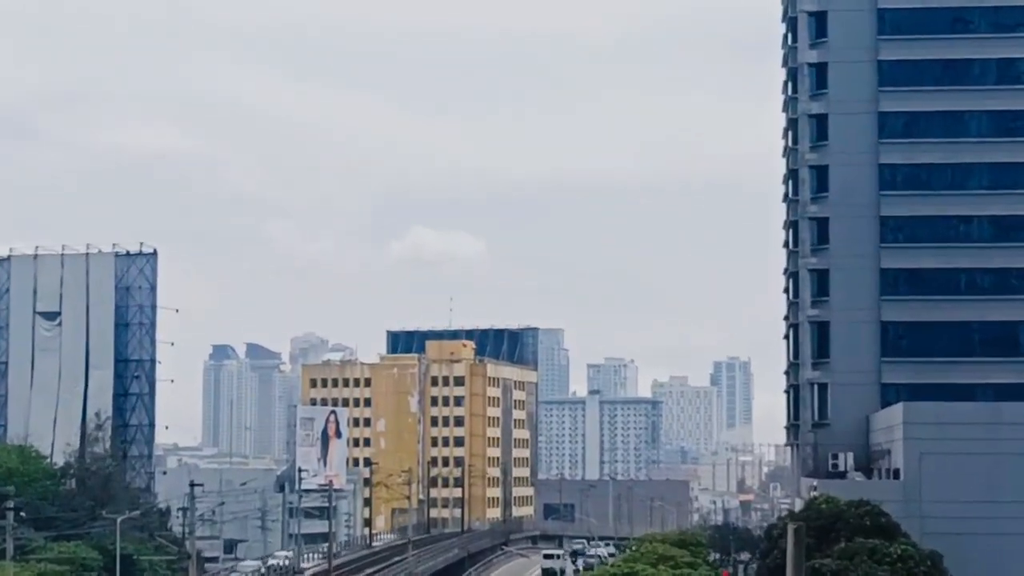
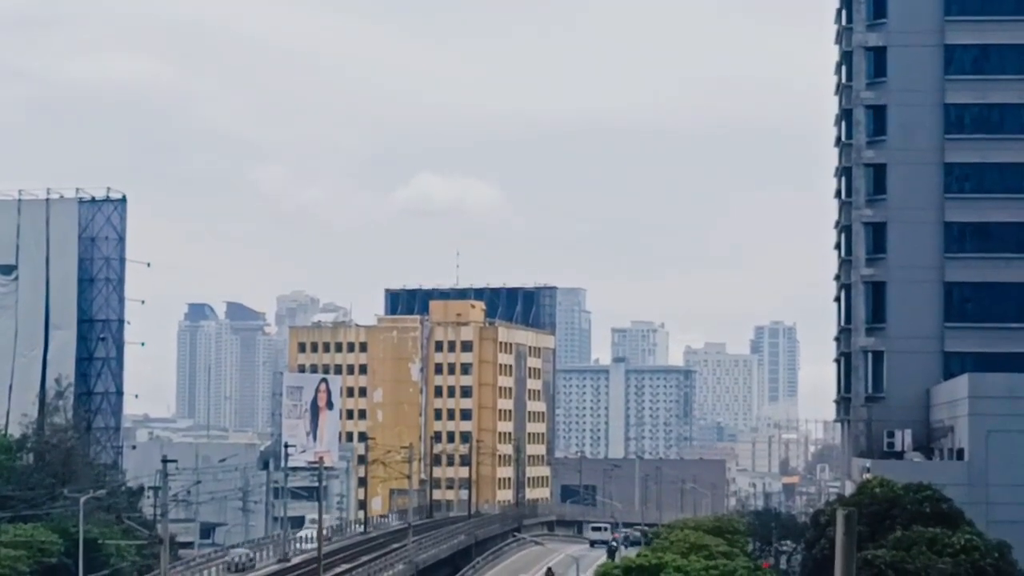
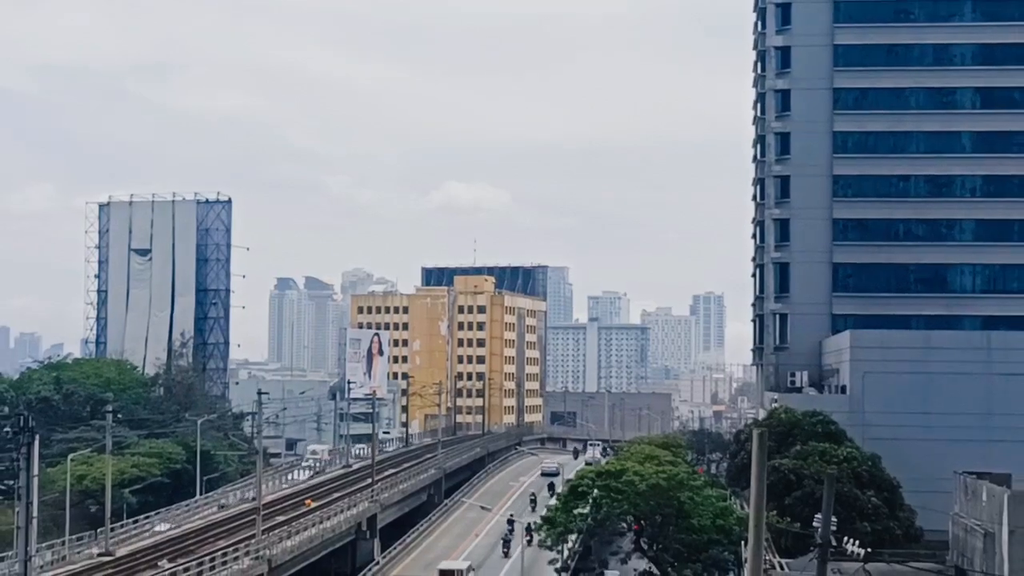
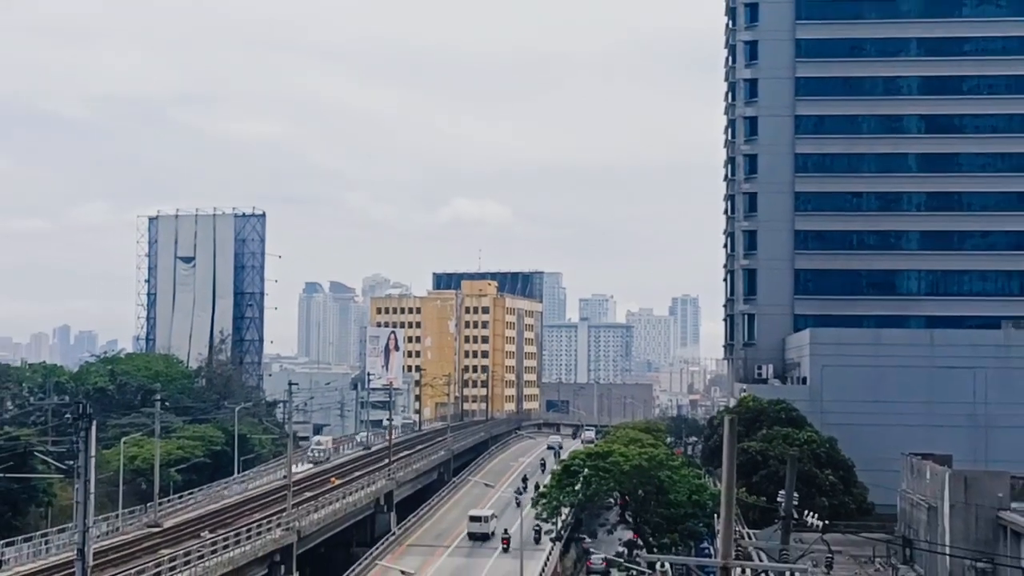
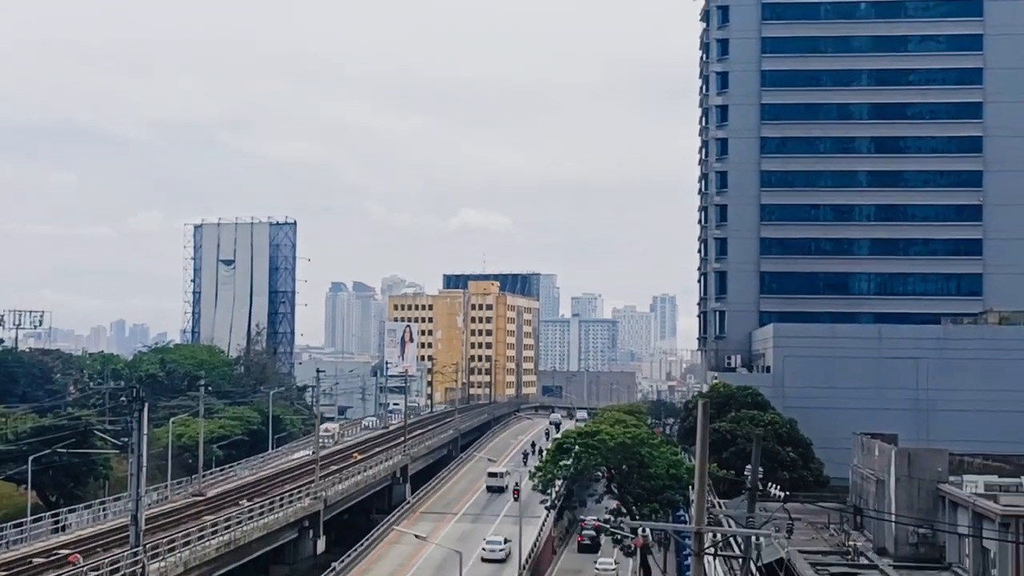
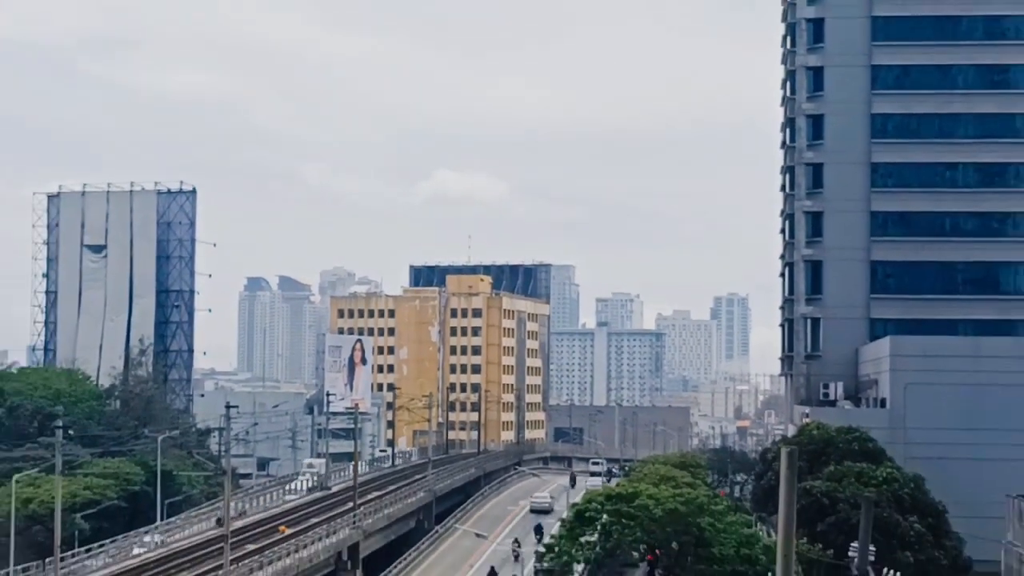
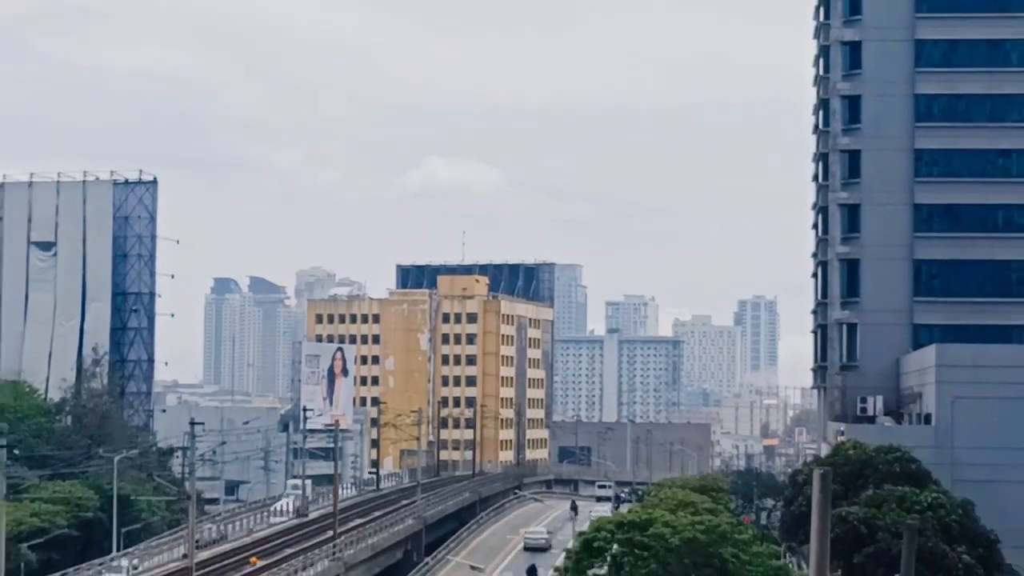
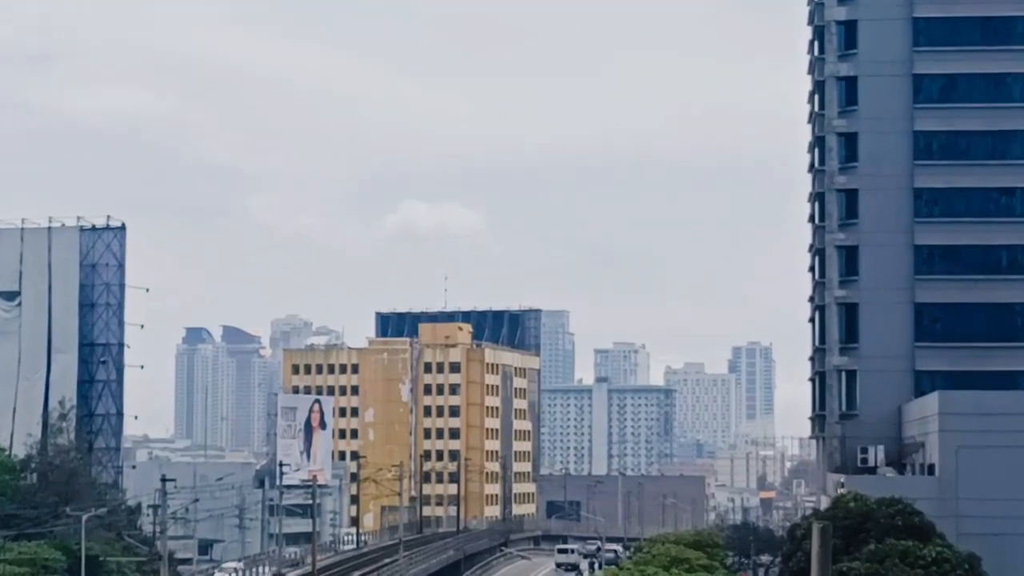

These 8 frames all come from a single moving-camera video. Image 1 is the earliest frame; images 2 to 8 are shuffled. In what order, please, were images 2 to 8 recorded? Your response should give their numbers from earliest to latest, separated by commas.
8, 2, 7, 6, 3, 4, 5
